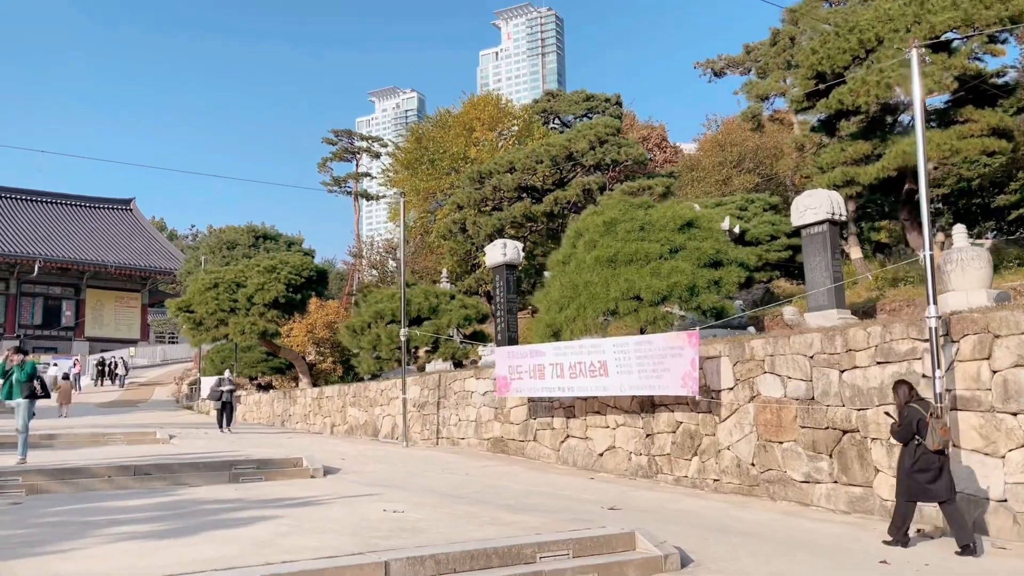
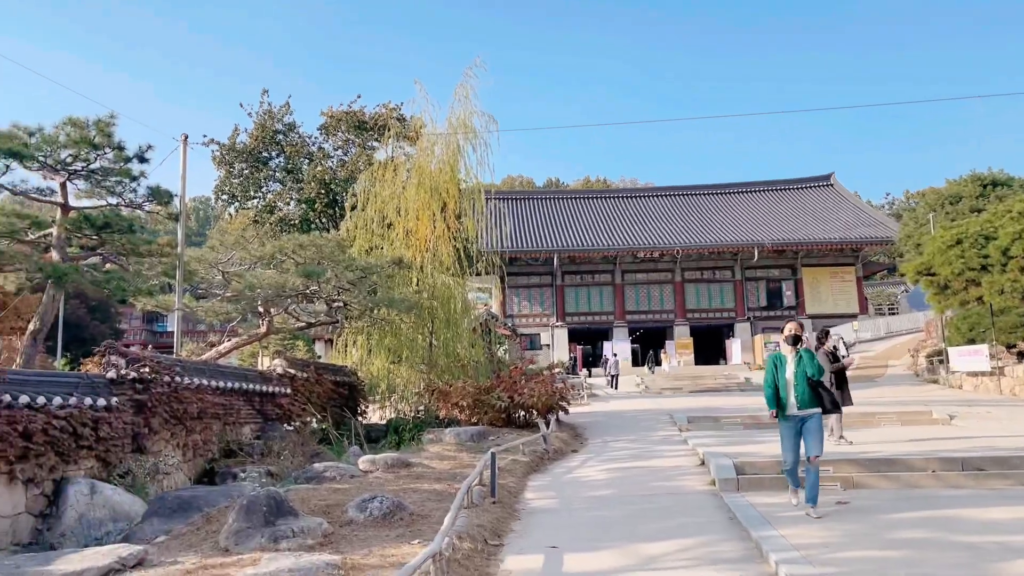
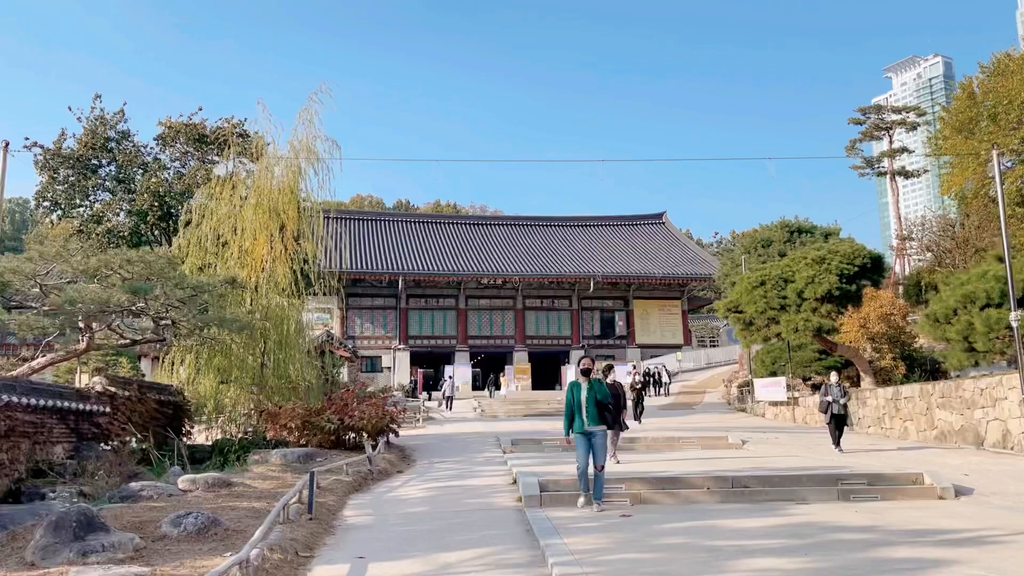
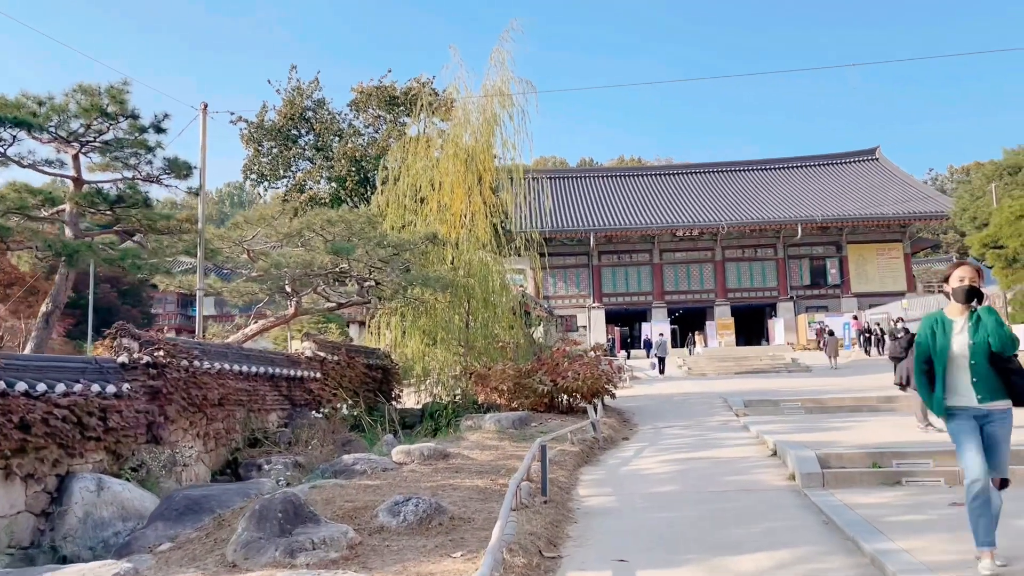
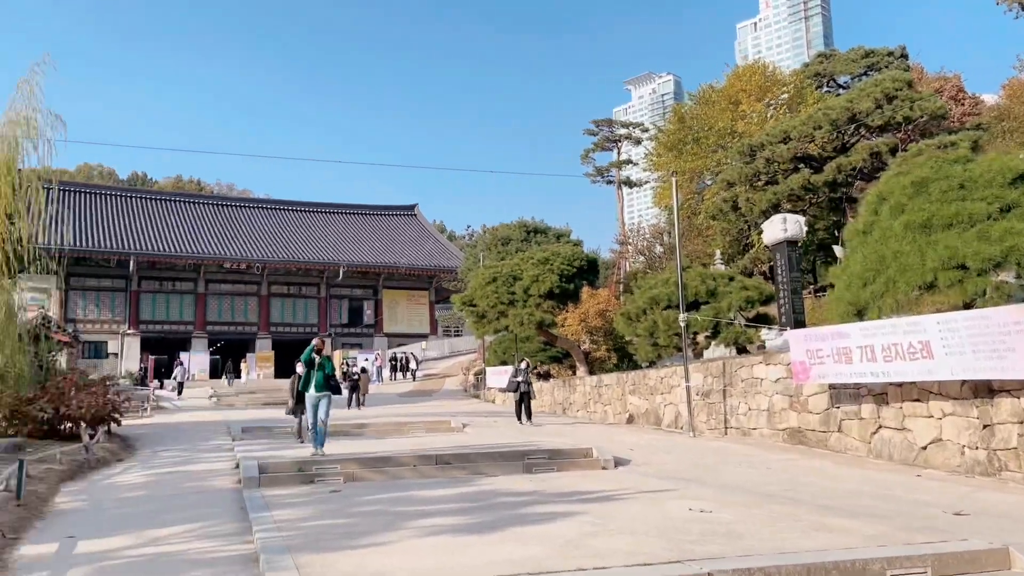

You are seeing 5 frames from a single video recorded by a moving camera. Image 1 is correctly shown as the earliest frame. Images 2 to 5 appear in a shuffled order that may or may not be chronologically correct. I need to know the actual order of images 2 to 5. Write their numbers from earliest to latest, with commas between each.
5, 3, 2, 4
